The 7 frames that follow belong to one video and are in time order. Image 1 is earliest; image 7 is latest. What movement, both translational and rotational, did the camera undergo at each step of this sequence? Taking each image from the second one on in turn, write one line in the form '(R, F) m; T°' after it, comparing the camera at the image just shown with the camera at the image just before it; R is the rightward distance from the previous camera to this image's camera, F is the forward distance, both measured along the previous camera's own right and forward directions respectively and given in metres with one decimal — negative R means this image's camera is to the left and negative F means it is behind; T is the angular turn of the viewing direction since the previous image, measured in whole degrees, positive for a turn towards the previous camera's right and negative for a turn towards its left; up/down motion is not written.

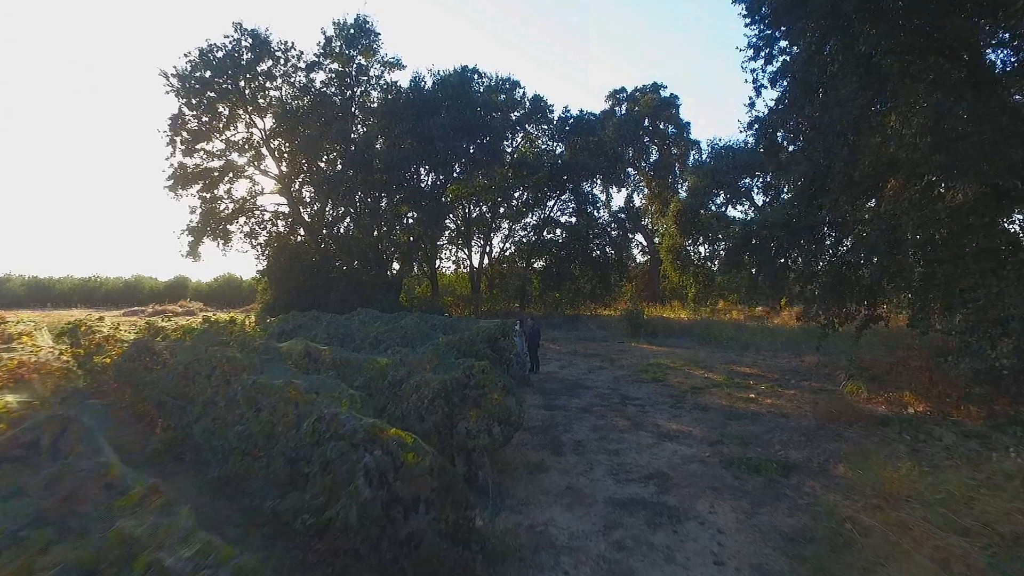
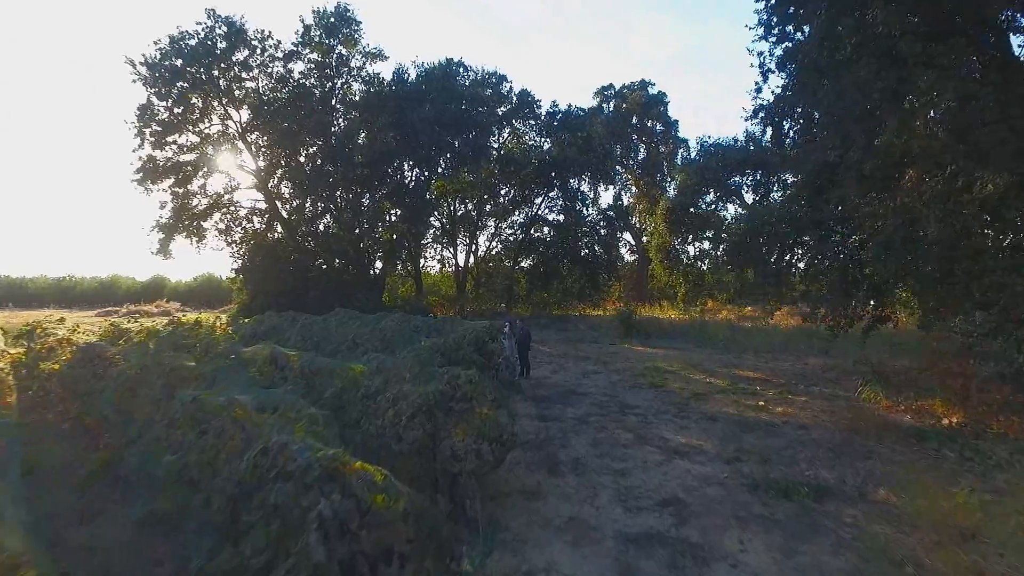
(-0.1, +0.8) m; +1°
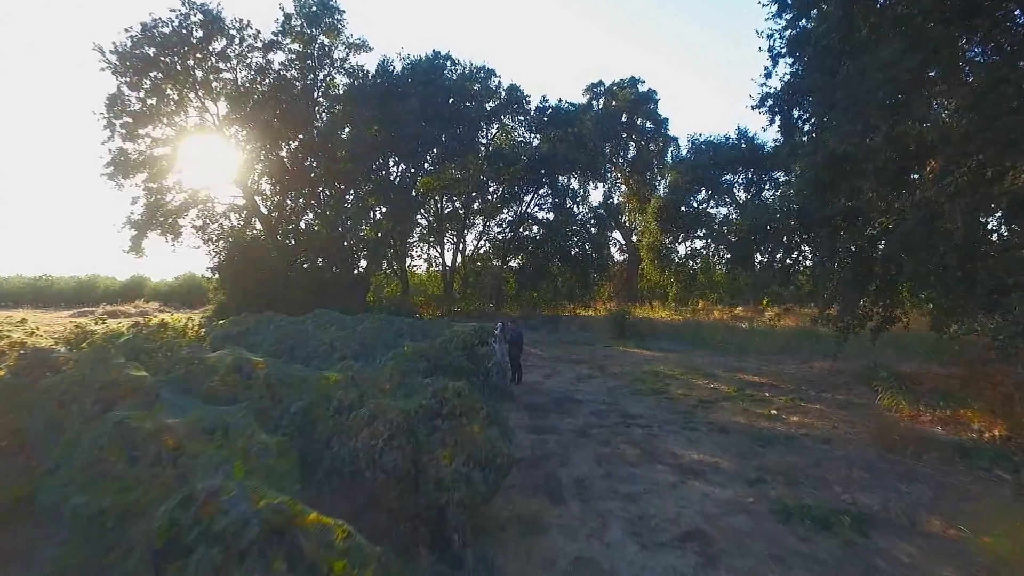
(-0.1, +0.8) m; +1°
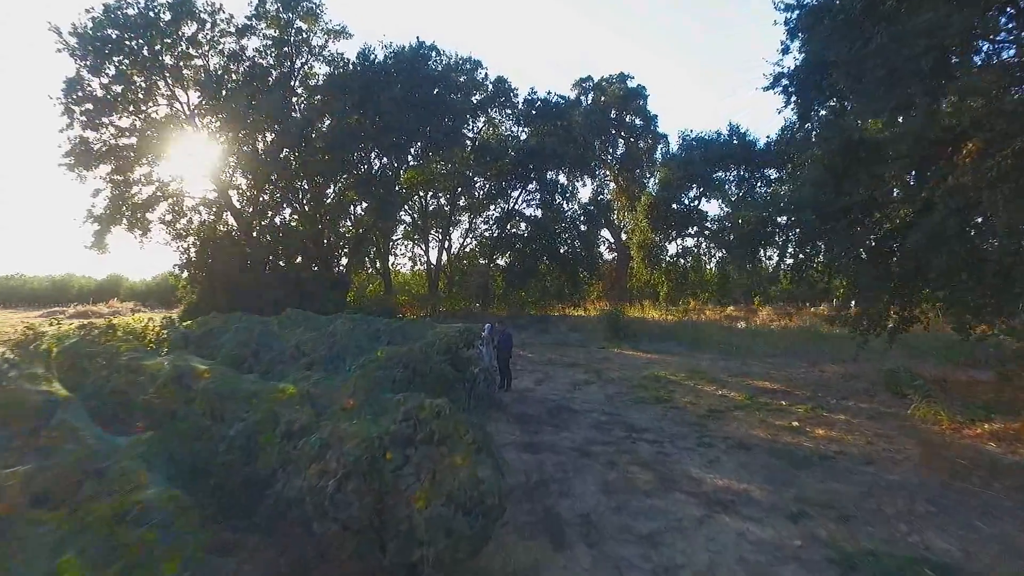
(0.0, +1.0) m; +1°
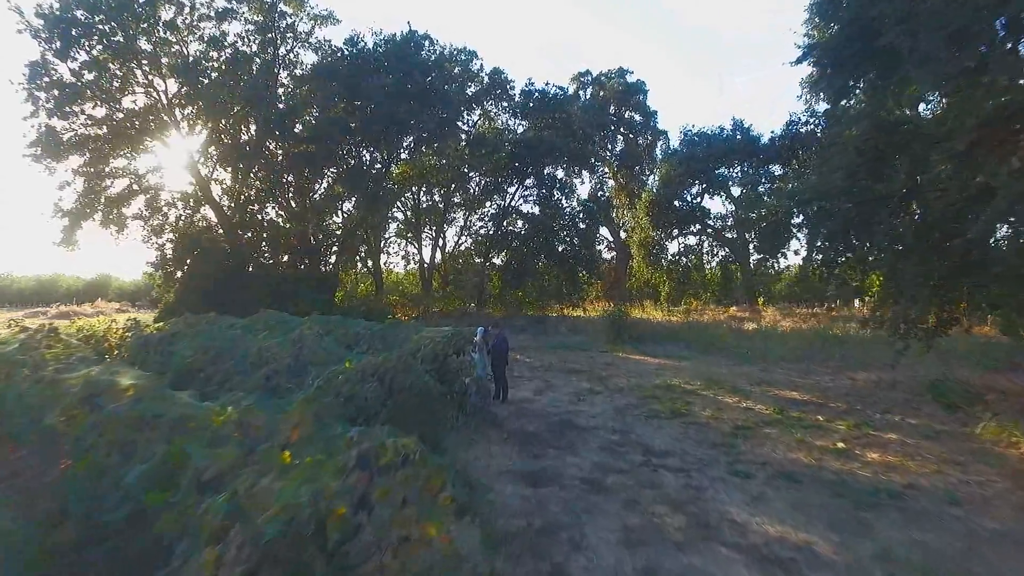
(0.0, +1.2) m; 0°
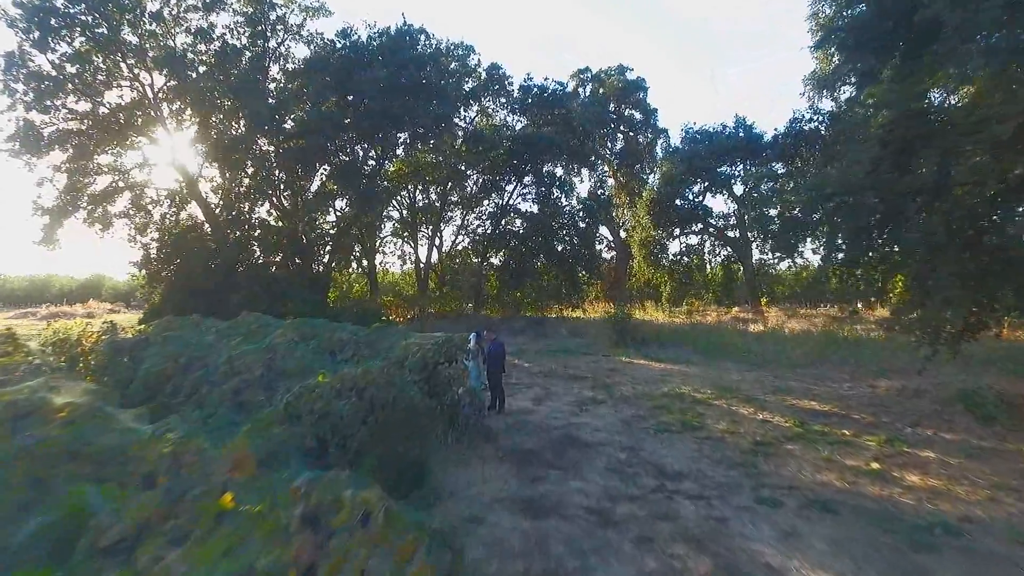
(0.0, +0.7) m; 0°
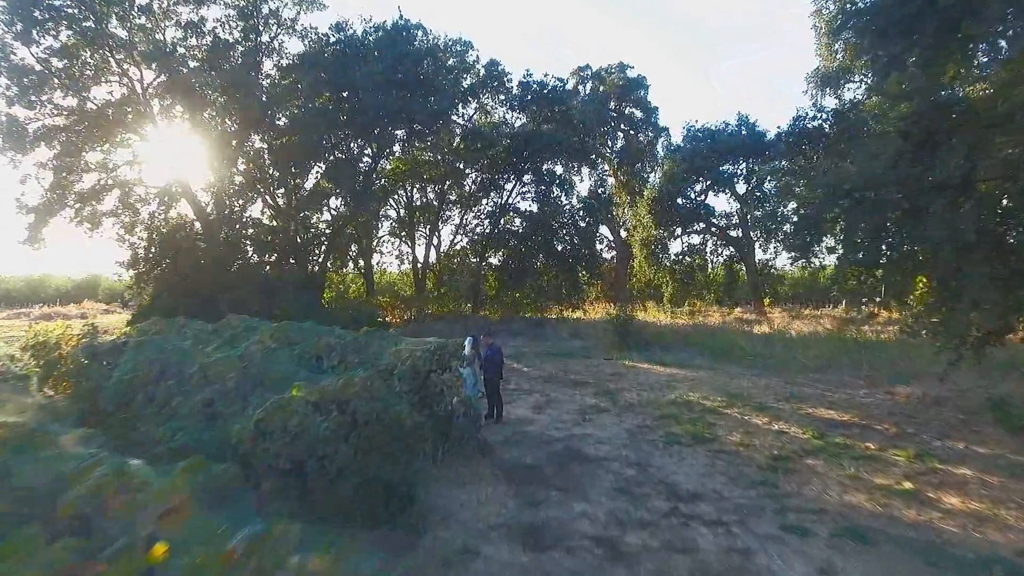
(0.0, +0.5) m; 0°
